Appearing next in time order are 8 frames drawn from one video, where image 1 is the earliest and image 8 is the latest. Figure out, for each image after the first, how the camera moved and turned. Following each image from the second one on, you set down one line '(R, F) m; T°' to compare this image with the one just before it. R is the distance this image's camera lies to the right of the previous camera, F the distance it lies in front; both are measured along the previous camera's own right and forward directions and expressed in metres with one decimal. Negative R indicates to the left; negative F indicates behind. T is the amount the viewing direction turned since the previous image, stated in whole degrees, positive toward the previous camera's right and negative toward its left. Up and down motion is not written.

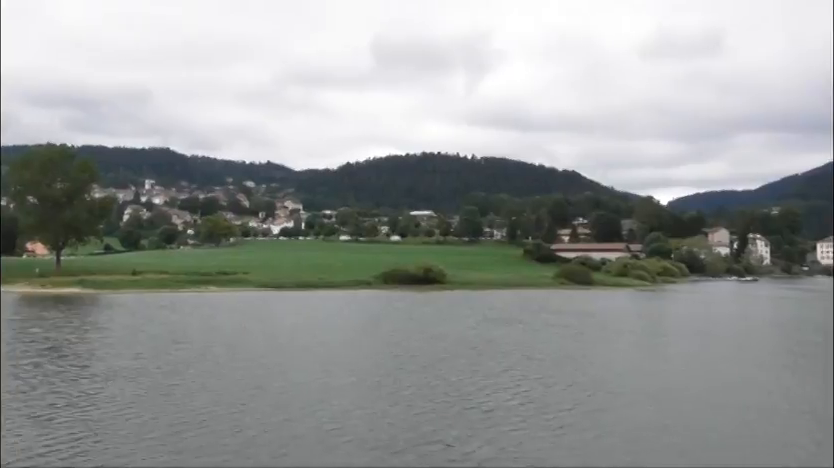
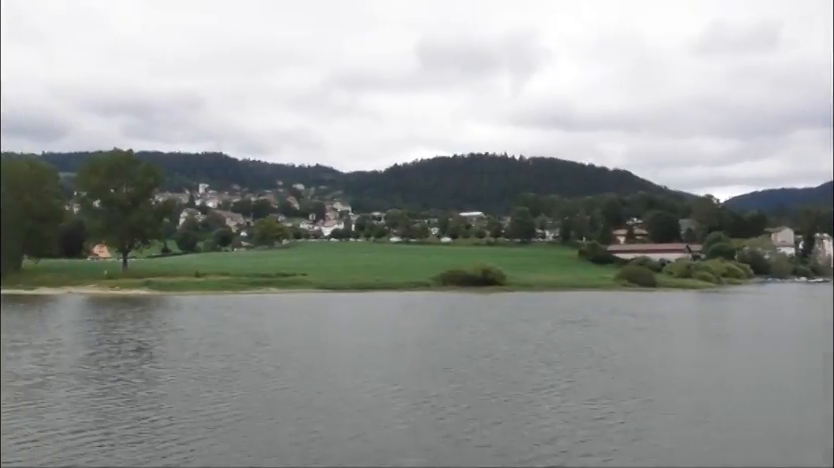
(-0.3, +0.1) m; -4°
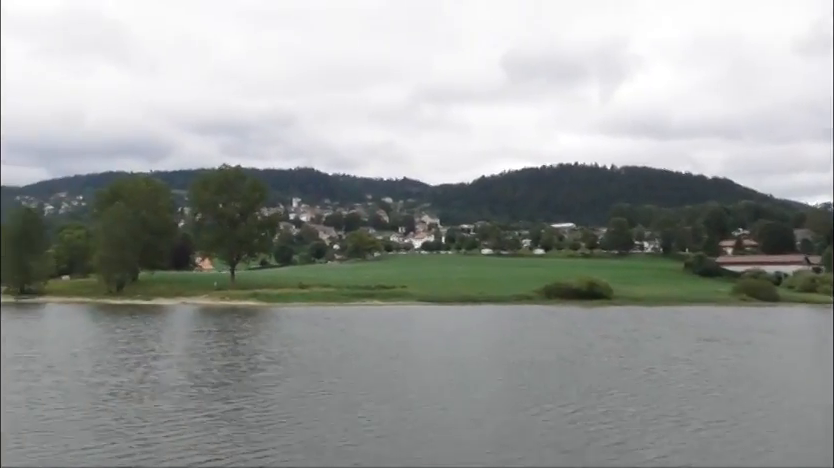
(-0.4, +0.2) m; -7°
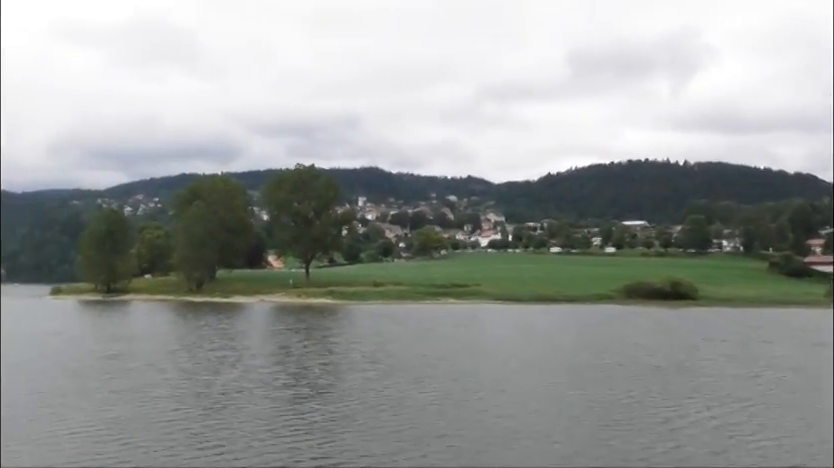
(-0.3, +0.2) m; -5°
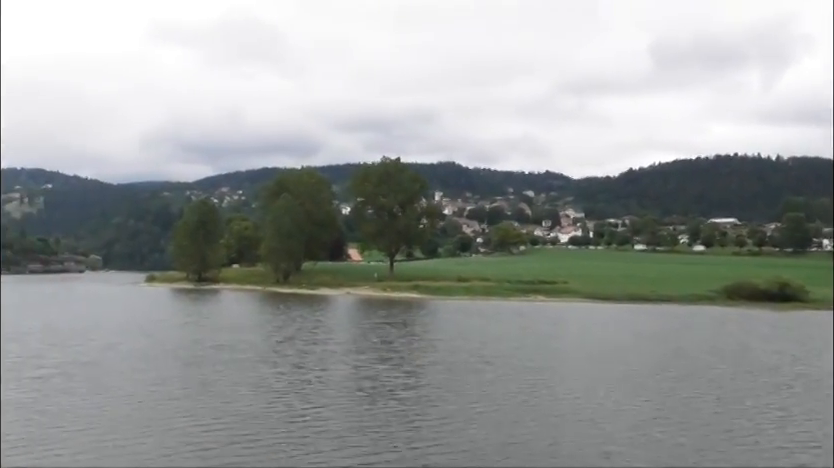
(-0.3, +0.3) m; -6°
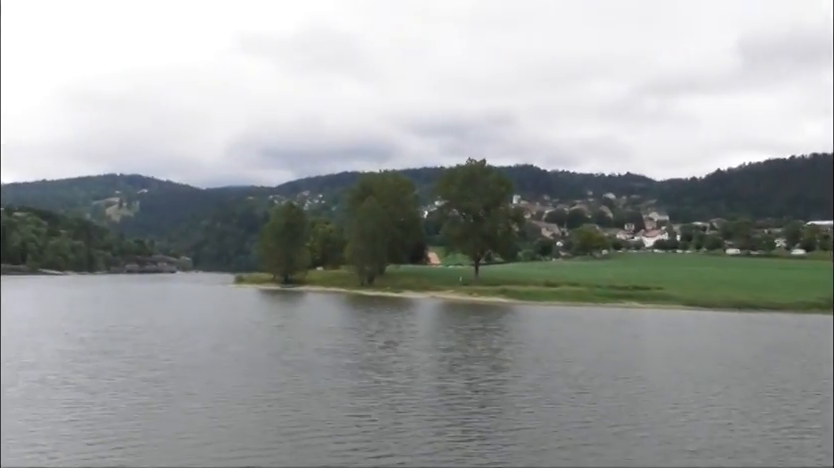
(-0.3, +0.2) m; -6°
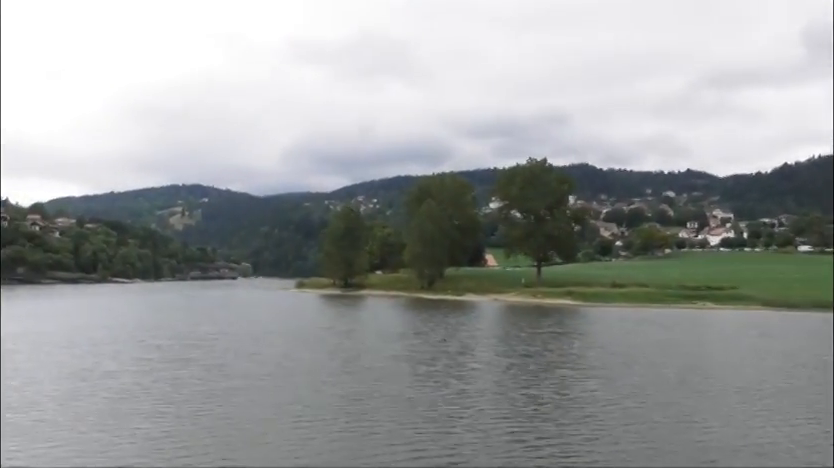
(-0.2, +0.2) m; -5°
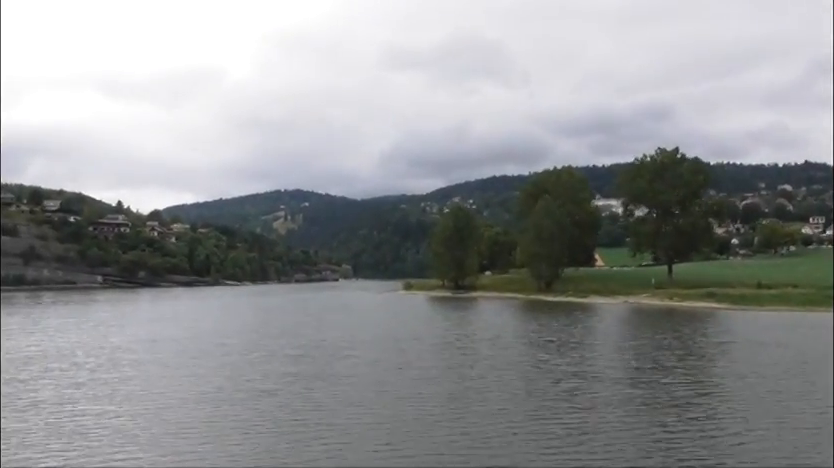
(-0.6, +0.7) m; -8°
